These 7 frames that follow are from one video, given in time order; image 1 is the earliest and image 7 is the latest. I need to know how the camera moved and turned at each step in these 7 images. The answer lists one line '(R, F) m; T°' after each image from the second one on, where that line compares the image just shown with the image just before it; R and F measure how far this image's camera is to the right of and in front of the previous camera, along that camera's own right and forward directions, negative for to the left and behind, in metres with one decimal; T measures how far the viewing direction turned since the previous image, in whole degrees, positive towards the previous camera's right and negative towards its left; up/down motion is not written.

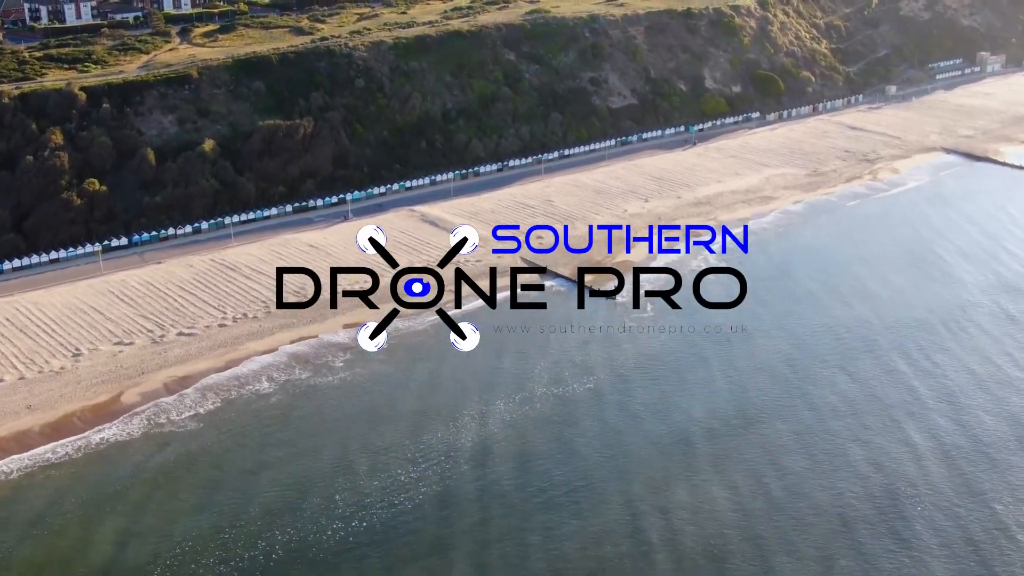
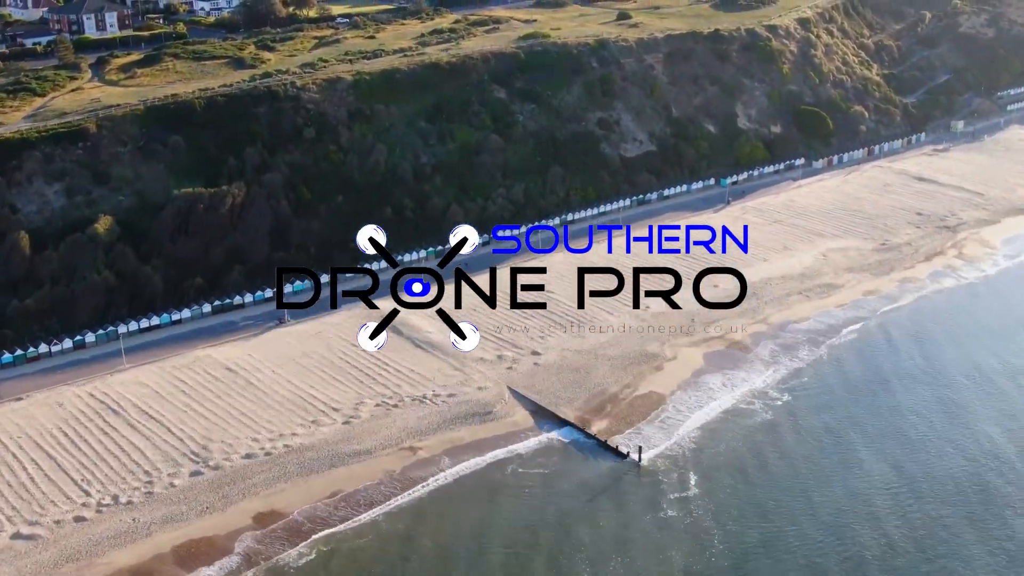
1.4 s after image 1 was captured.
(+0.7, +14.9) m; 0°
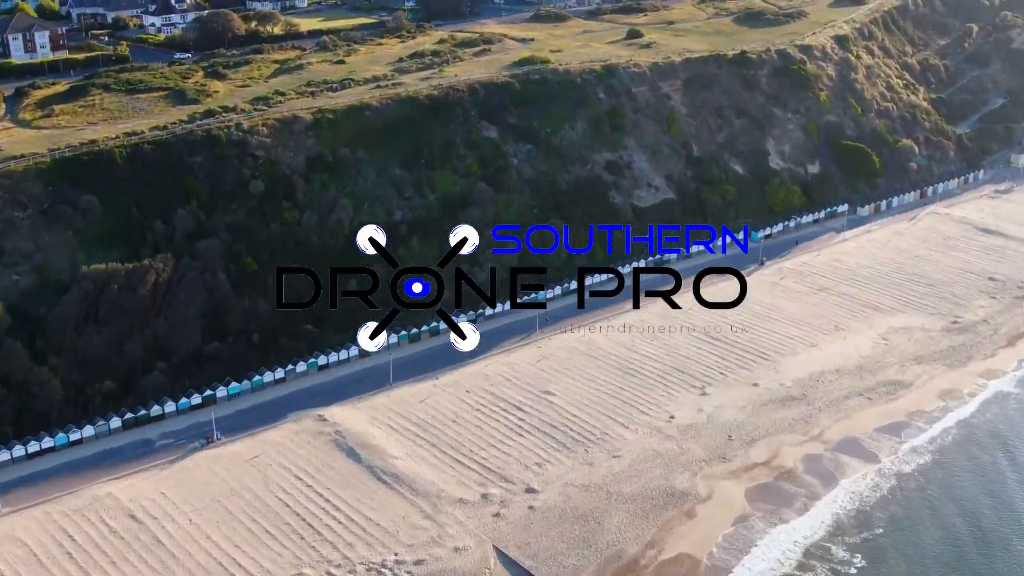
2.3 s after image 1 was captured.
(+0.4, +10.0) m; 0°
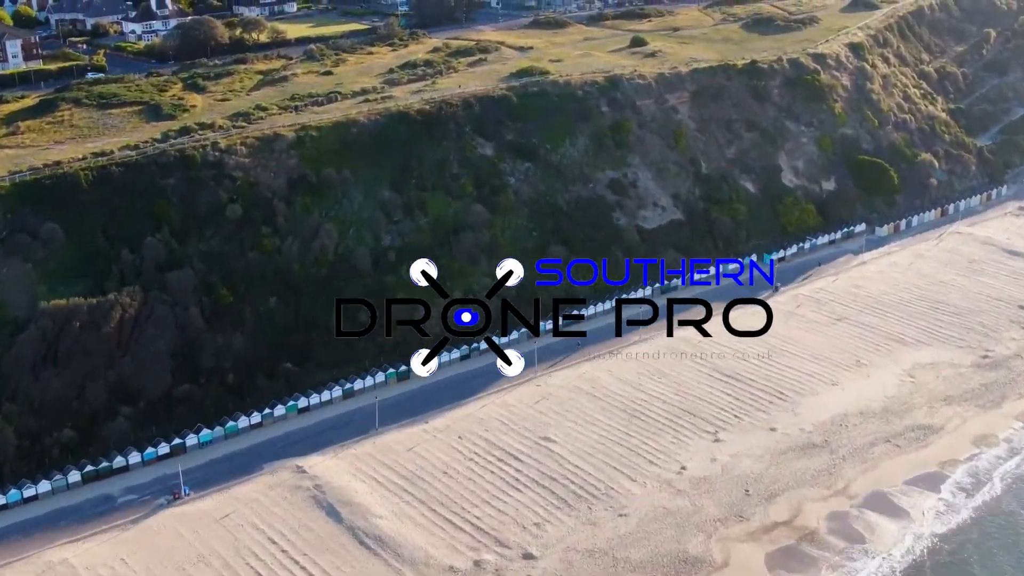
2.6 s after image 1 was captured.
(+0.1, +3.3) m; 0°
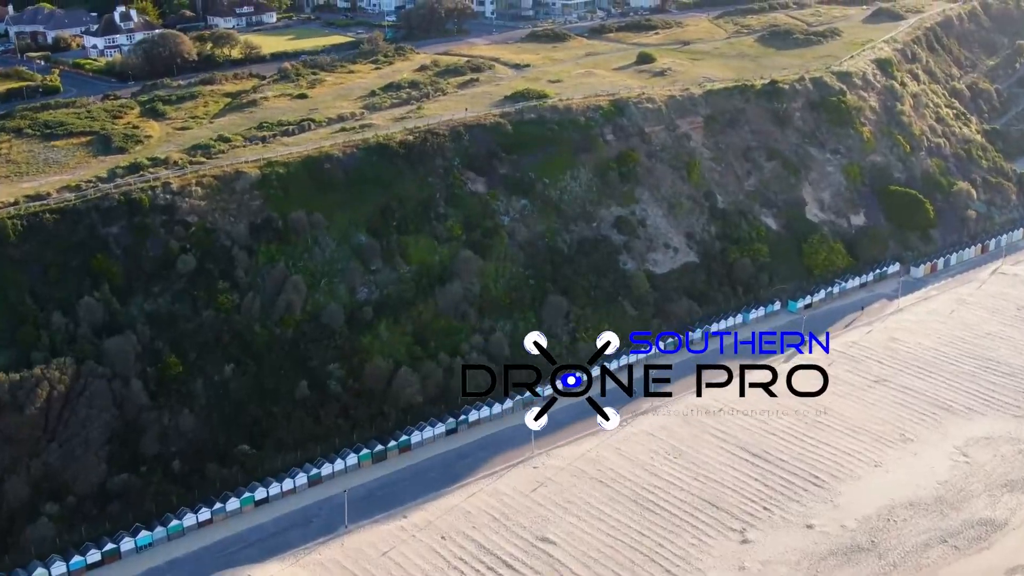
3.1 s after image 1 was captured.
(+0.2, +5.6) m; 0°
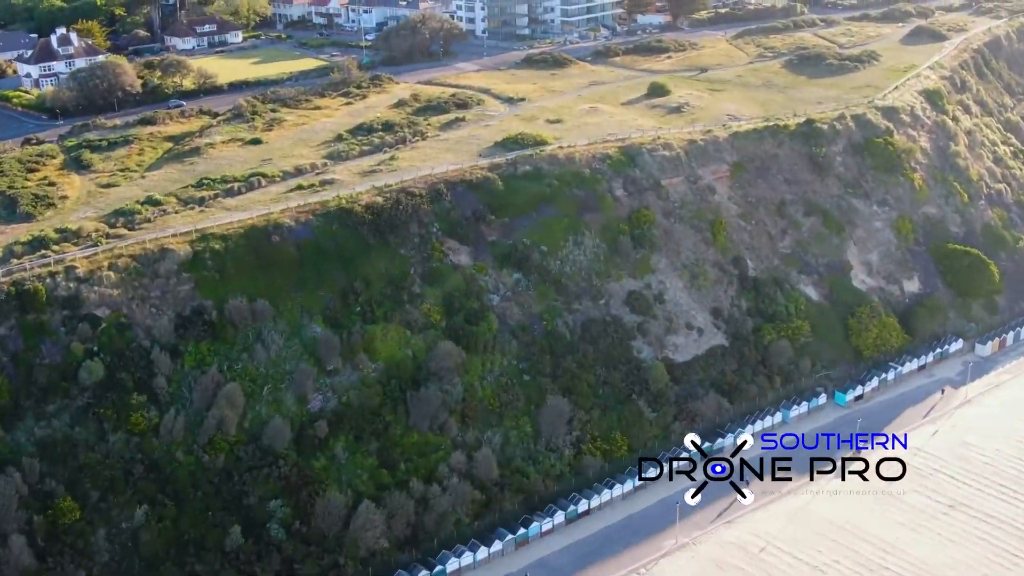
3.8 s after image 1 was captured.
(+0.3, +7.8) m; 0°
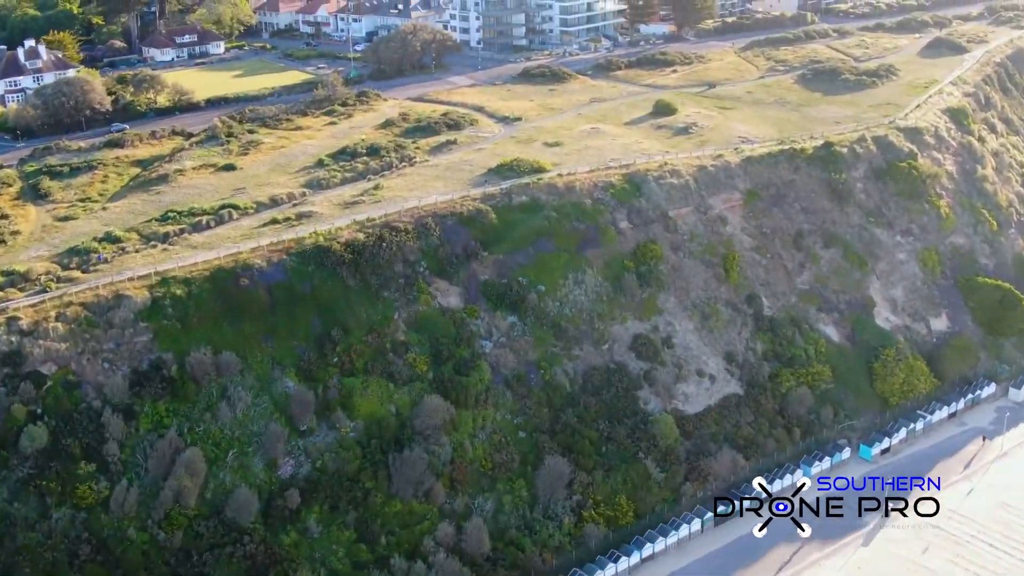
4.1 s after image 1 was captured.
(+0.1, +3.3) m; 0°
